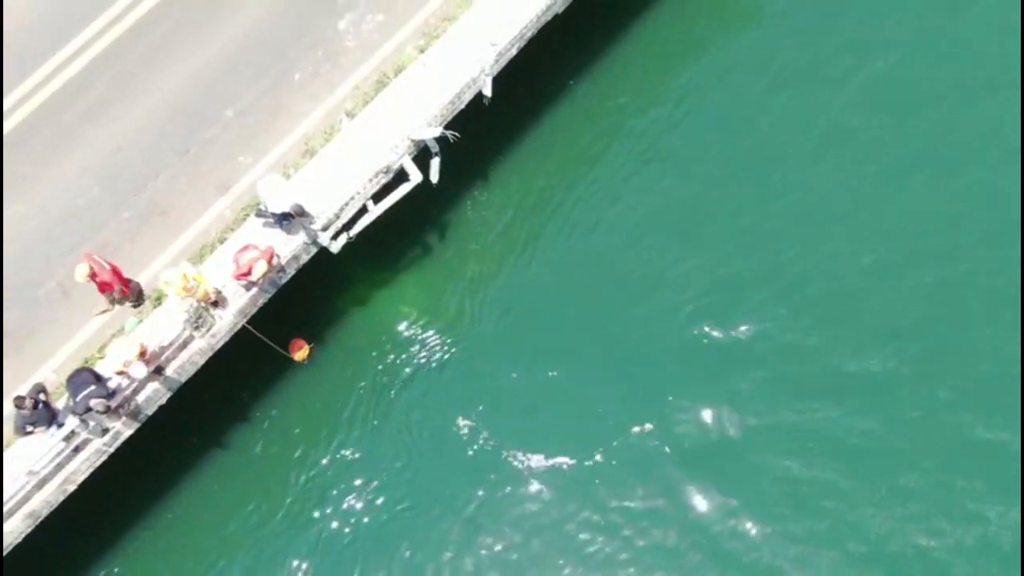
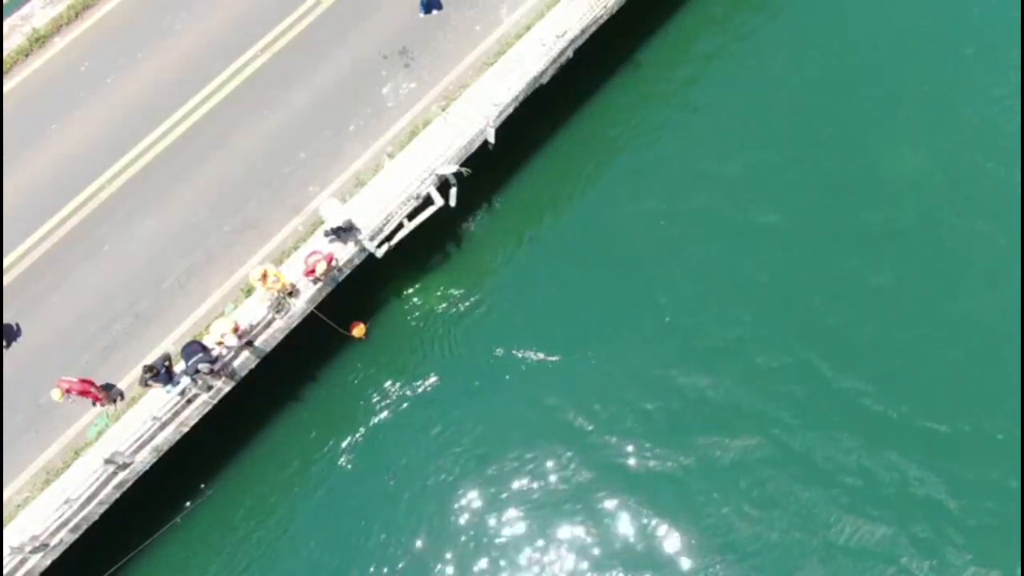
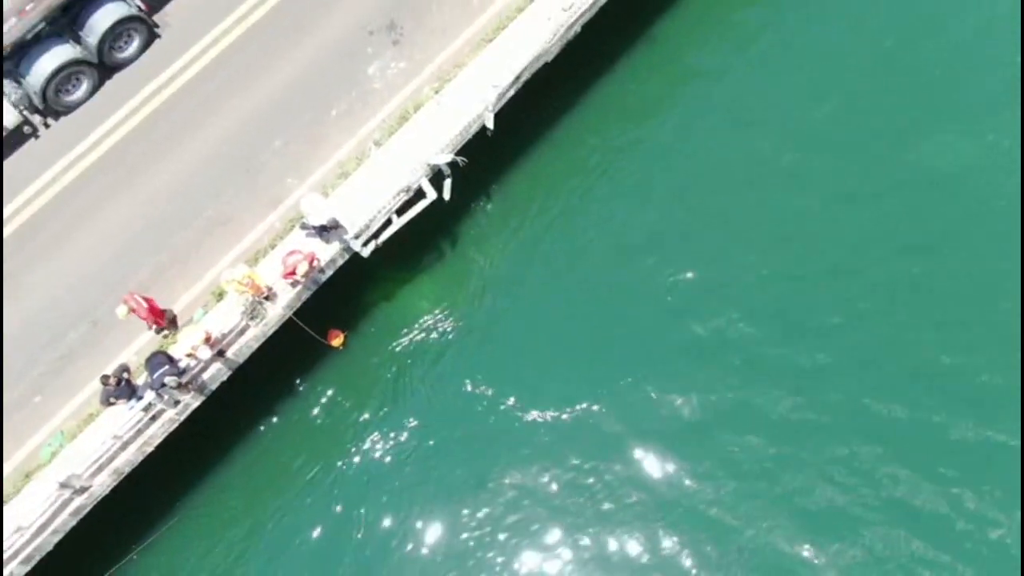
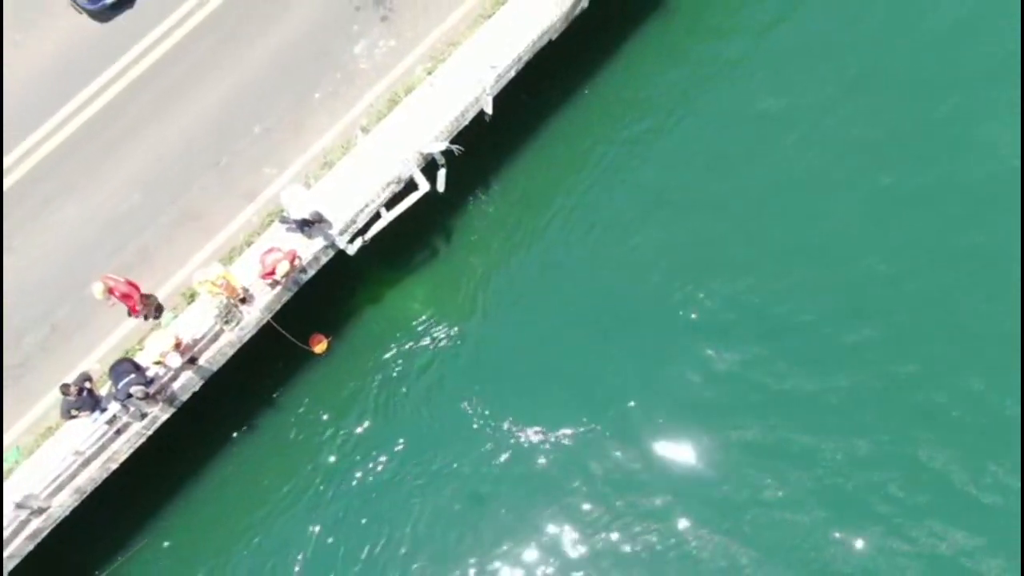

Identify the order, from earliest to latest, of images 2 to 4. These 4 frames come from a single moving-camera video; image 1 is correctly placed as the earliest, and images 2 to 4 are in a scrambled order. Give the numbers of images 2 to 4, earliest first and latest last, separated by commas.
4, 3, 2
